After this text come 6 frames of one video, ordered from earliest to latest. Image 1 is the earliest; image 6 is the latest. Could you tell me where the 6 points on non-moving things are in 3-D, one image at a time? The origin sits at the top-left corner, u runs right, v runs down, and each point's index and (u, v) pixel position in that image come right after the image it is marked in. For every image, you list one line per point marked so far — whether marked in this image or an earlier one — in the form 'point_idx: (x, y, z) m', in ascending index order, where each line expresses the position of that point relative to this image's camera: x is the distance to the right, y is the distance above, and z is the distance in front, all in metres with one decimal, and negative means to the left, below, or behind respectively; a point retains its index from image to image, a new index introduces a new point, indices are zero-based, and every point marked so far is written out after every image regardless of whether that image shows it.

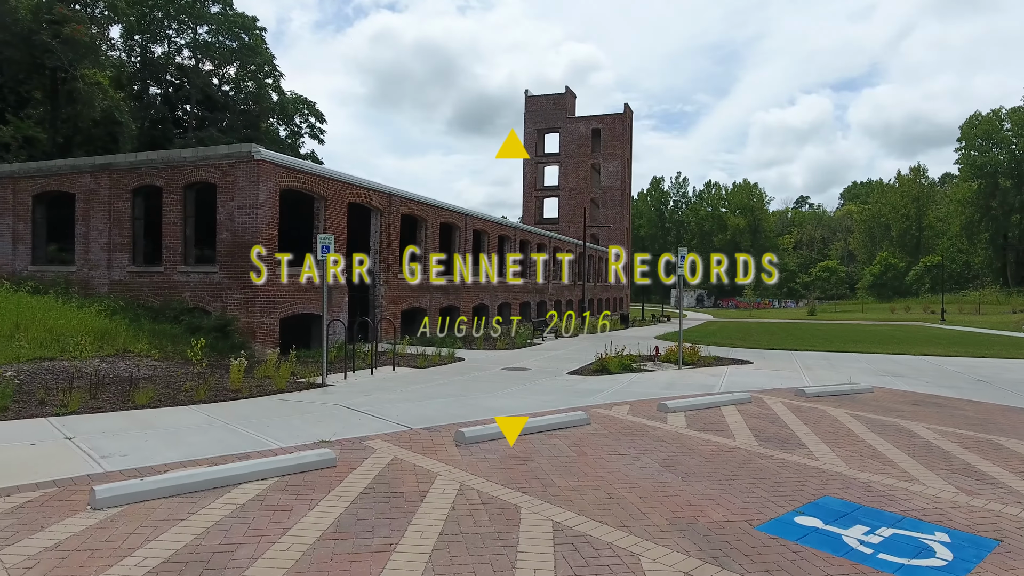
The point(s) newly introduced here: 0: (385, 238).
0: (-4.5, +1.8, +19.4) m
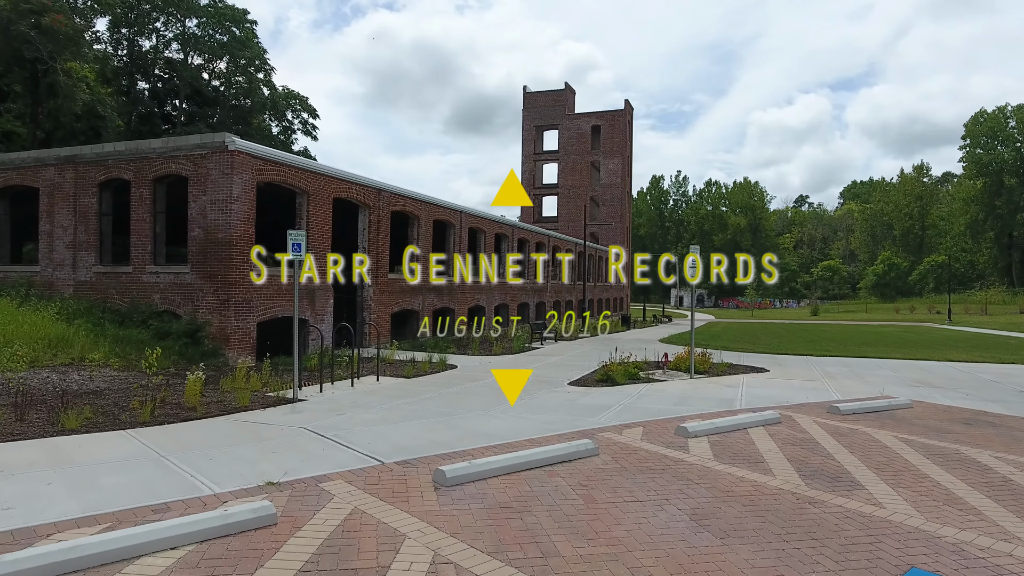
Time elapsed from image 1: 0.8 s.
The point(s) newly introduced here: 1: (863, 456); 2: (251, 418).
0: (-4.6, +1.8, +18.2) m
1: (+3.9, -1.9, +6.1) m
2: (-3.6, -1.8, +7.4) m
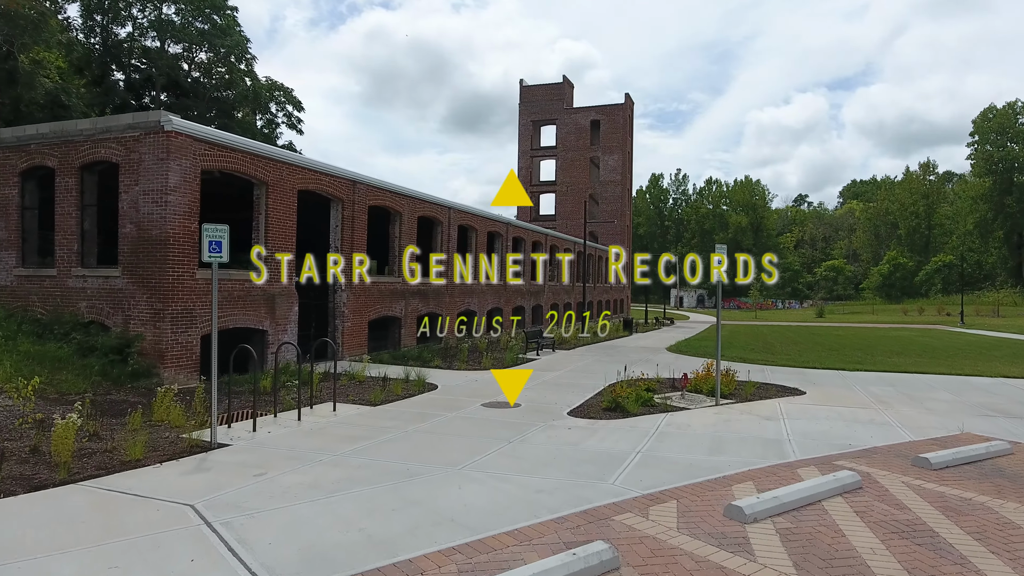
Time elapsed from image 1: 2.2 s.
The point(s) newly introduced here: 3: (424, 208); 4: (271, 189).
0: (-4.8, +1.7, +16.1) m
1: (+3.7, -2.0, +4.0) m
2: (-3.8, -1.9, +5.3) m
3: (-3.2, +2.9, +19.7) m
4: (-6.0, +2.5, +13.5) m
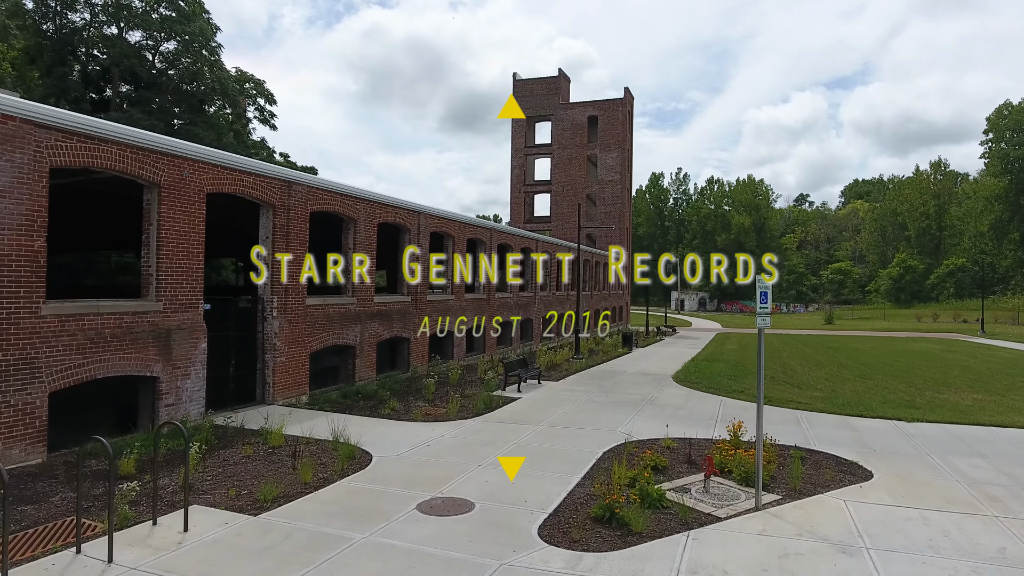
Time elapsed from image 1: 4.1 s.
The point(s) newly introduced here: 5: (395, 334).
0: (-5.5, +1.0, +13.0) m
1: (+3.1, -2.7, +1.0) m
2: (-4.4, -2.6, +2.3) m
3: (-3.9, +2.3, +16.6) m
4: (-6.6, +1.8, +10.4) m
5: (-3.7, -1.4, +17.3) m
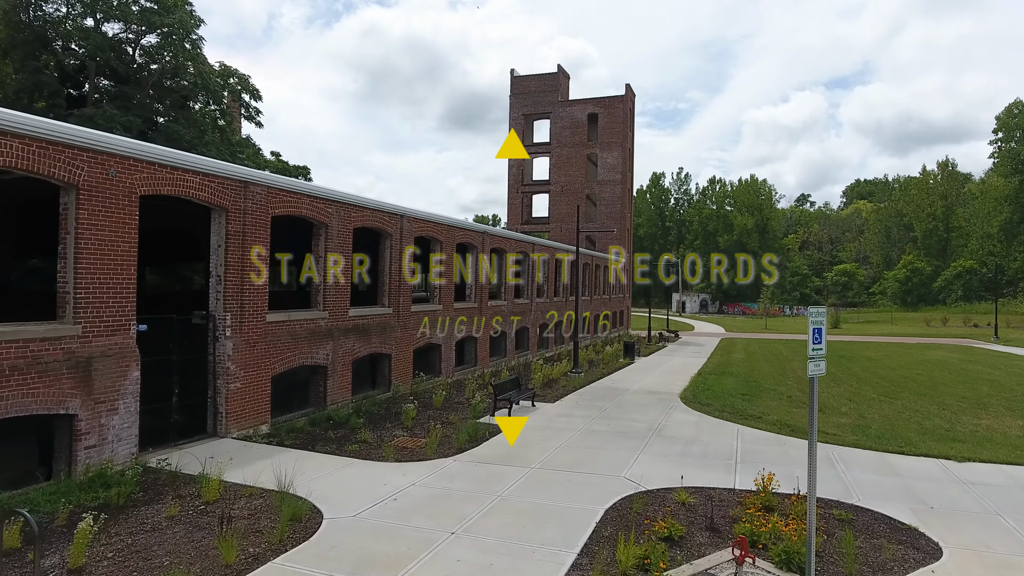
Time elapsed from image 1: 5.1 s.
0: (-5.7, +0.7, +11.4) m
1: (+2.9, -3.0, -0.7) m
2: (-4.6, -2.9, +0.6) m
3: (-4.1, +2.0, +14.9) m
4: (-6.9, +1.5, +8.7) m
5: (-4.0, -1.7, +15.6) m
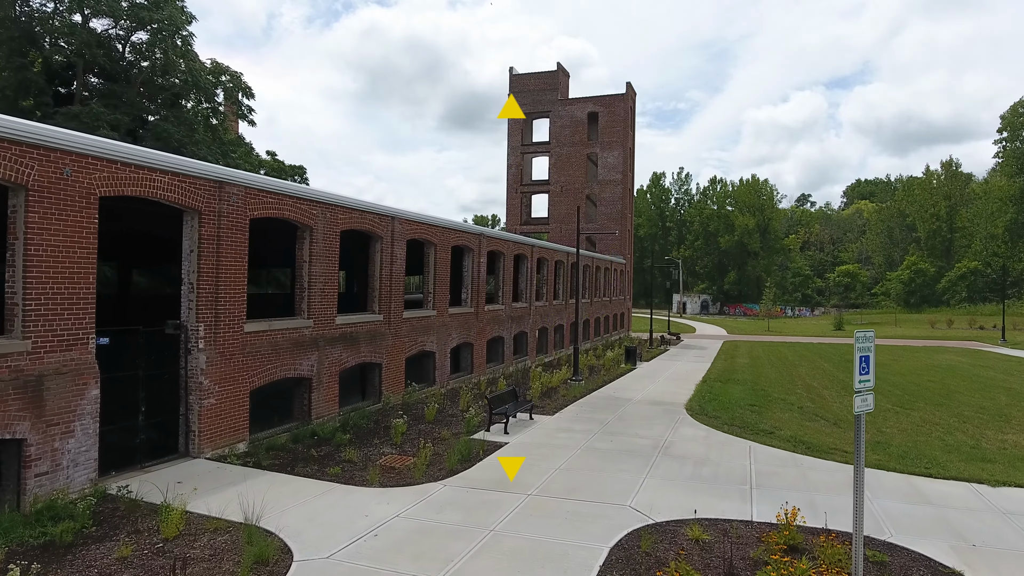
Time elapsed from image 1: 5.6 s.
0: (-5.8, +0.5, +10.6) m
1: (+2.8, -3.2, -1.5) m
2: (-4.7, -3.1, -0.2) m
3: (-4.2, +1.8, +14.1) m
4: (-7.0, +1.3, +7.9) m
5: (-4.0, -1.9, +14.8) m
